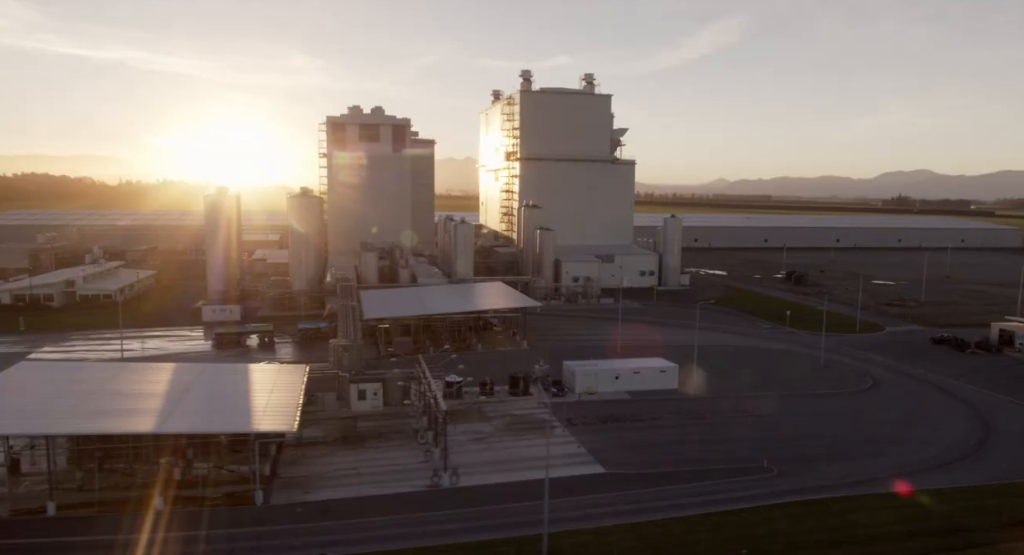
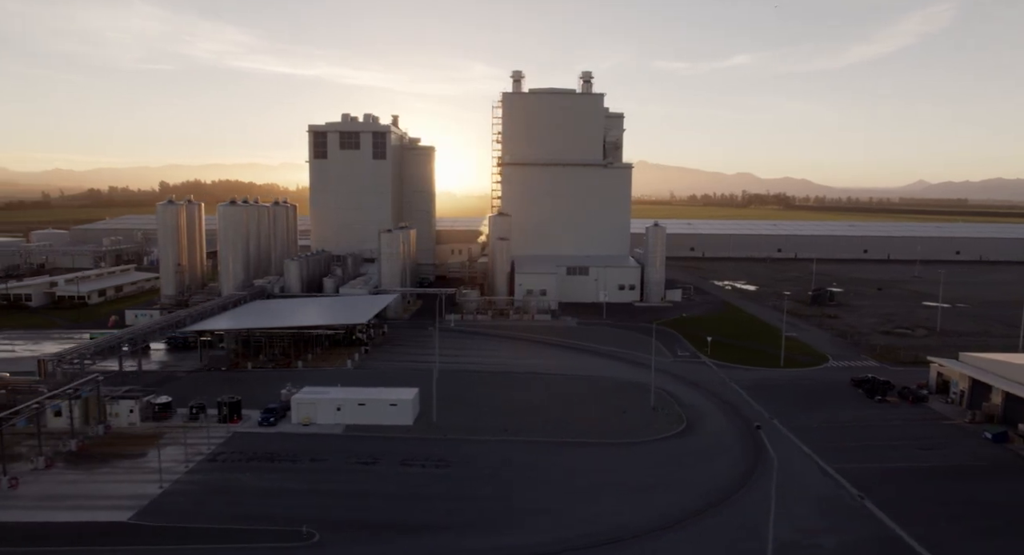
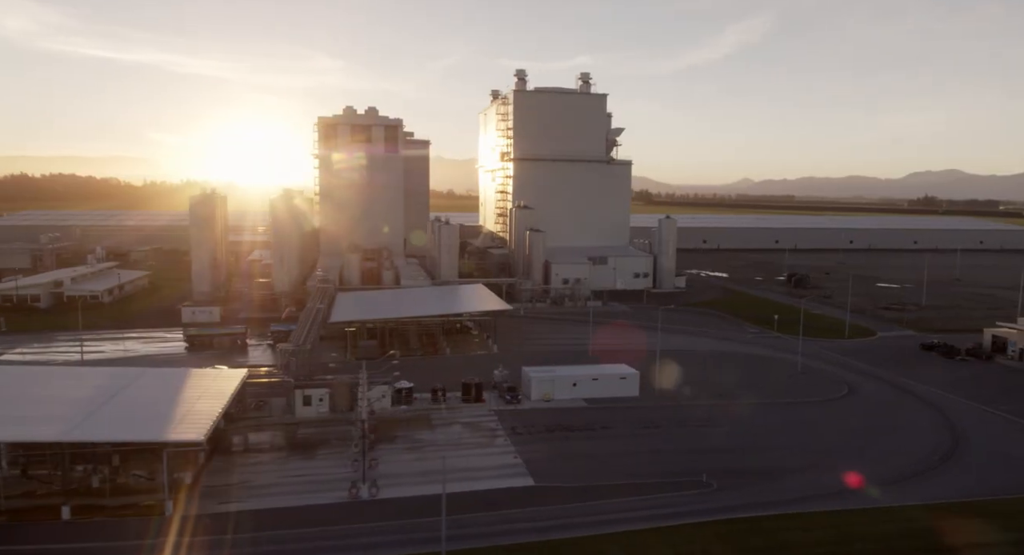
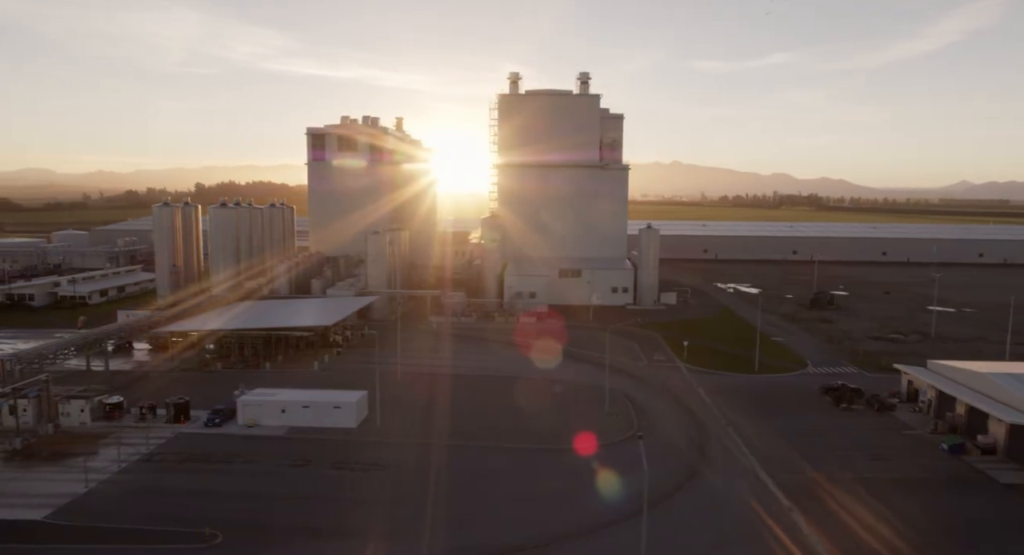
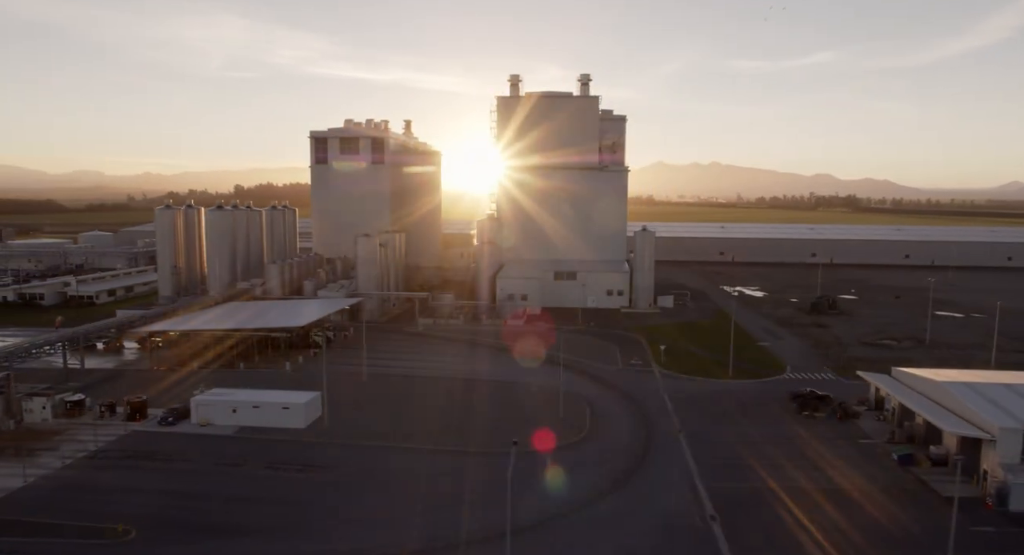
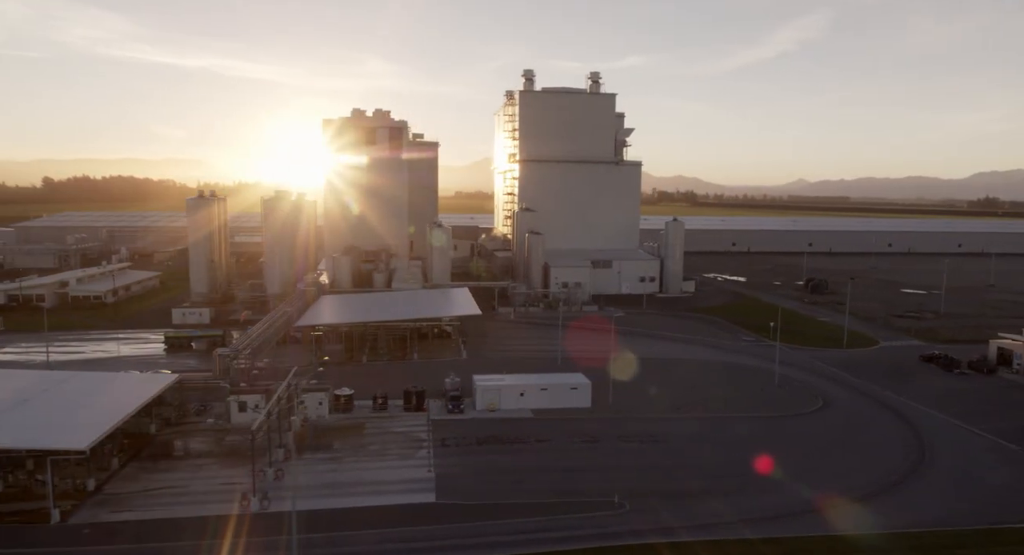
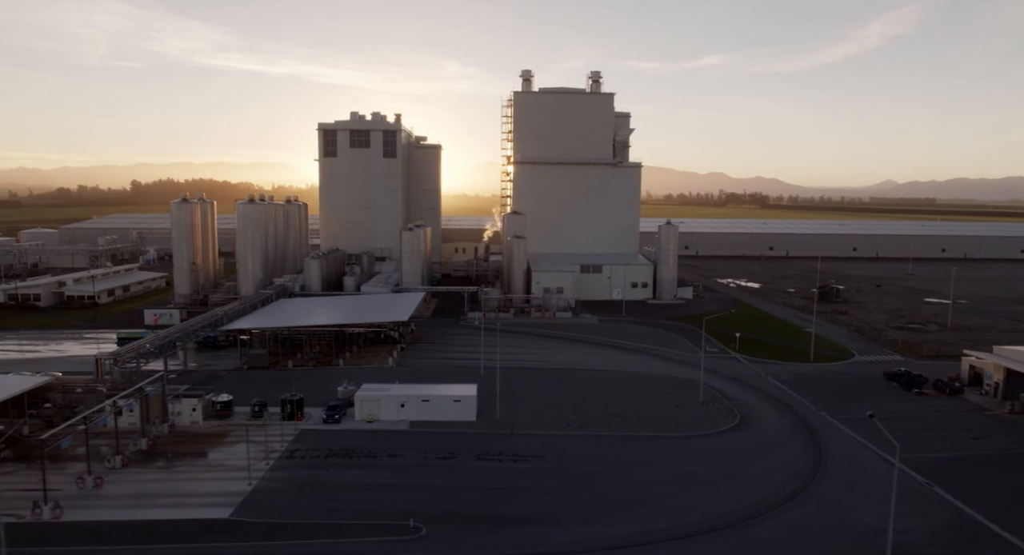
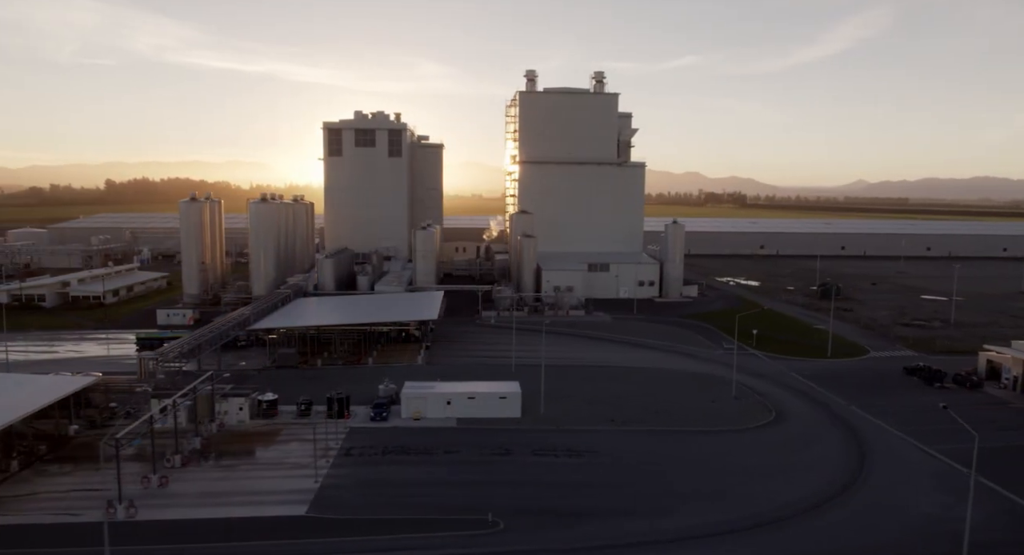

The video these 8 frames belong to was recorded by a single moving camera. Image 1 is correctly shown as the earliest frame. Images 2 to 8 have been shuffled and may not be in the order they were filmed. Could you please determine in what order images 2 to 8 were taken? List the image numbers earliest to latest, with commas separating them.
3, 6, 8, 7, 2, 4, 5
